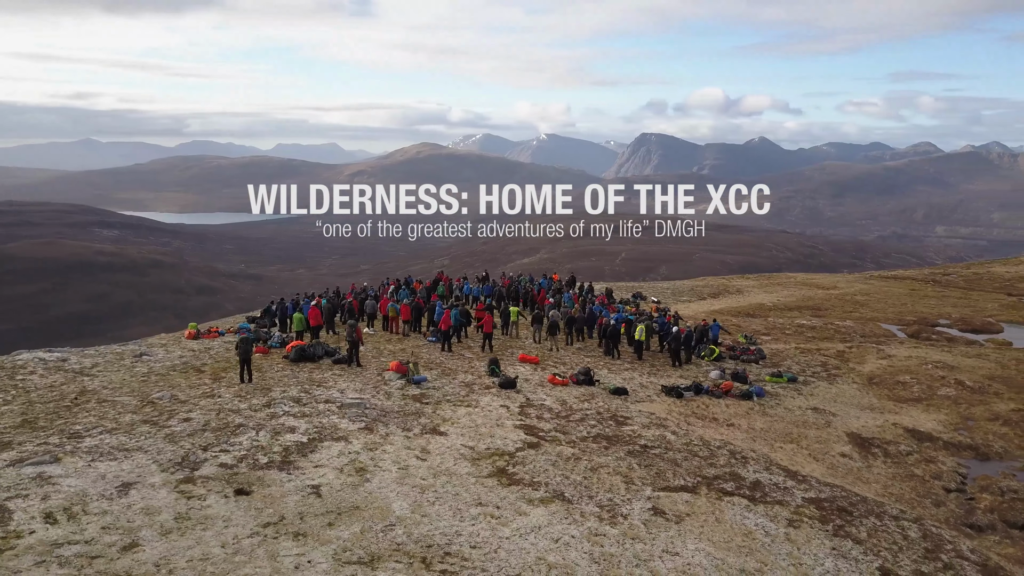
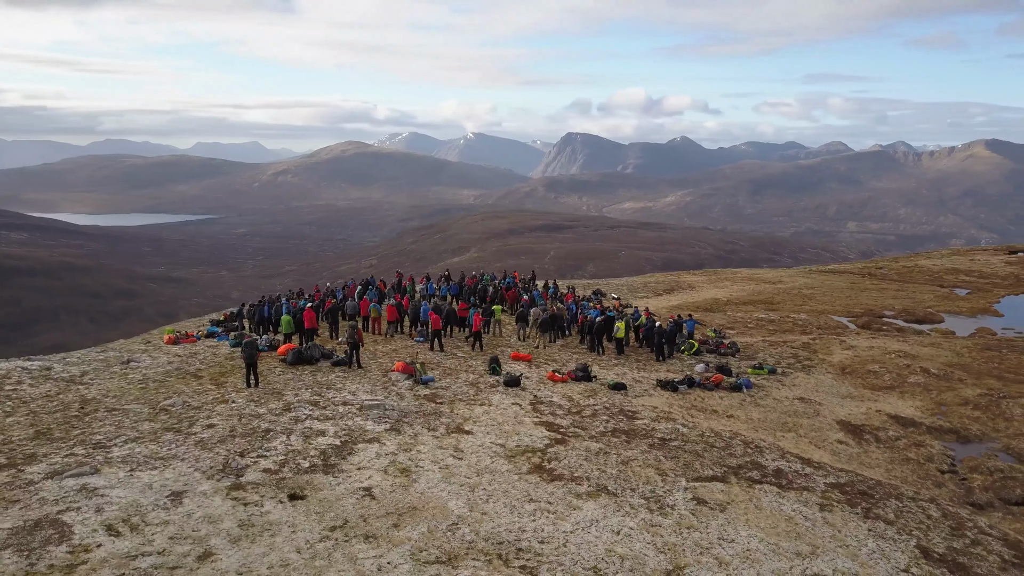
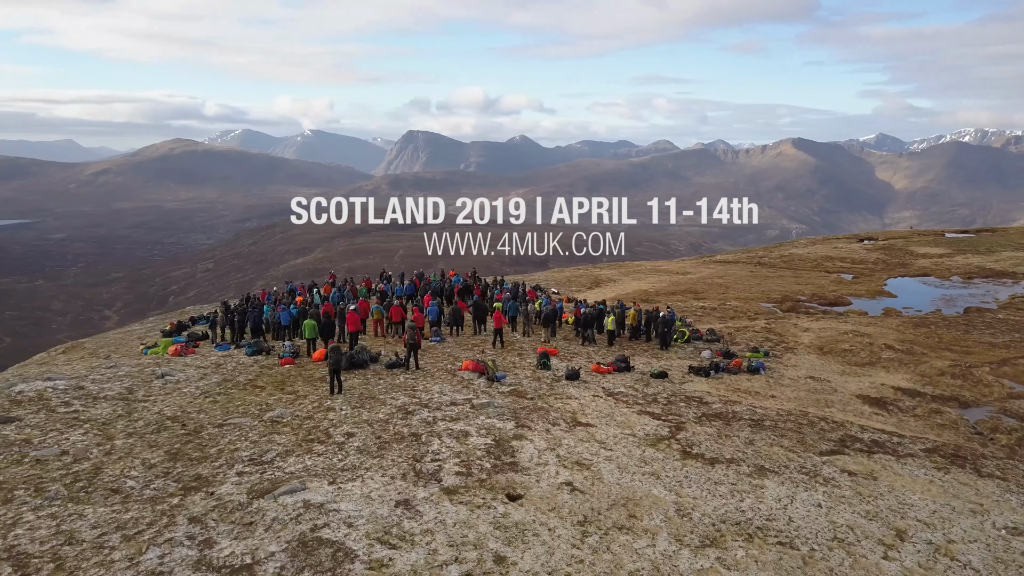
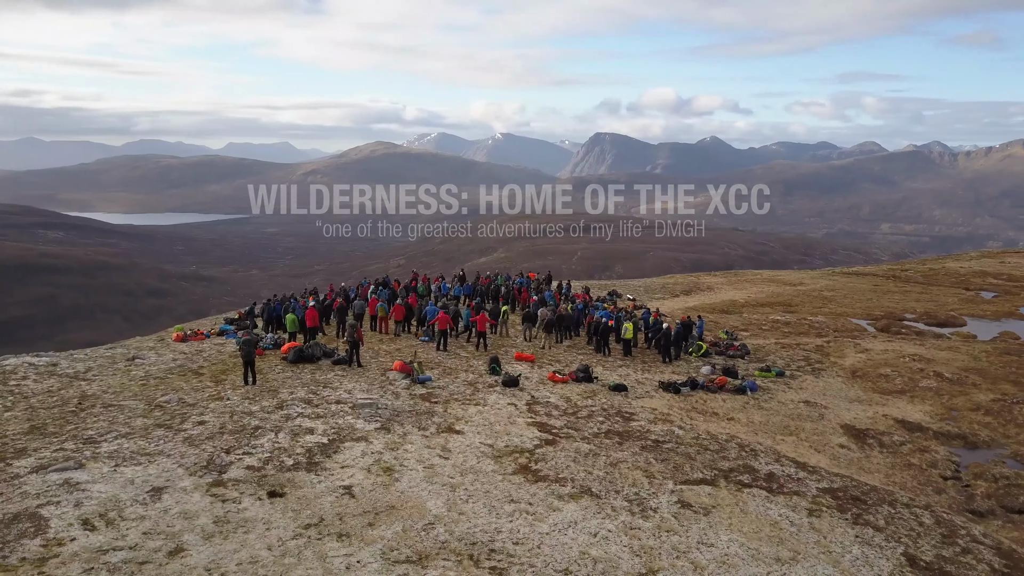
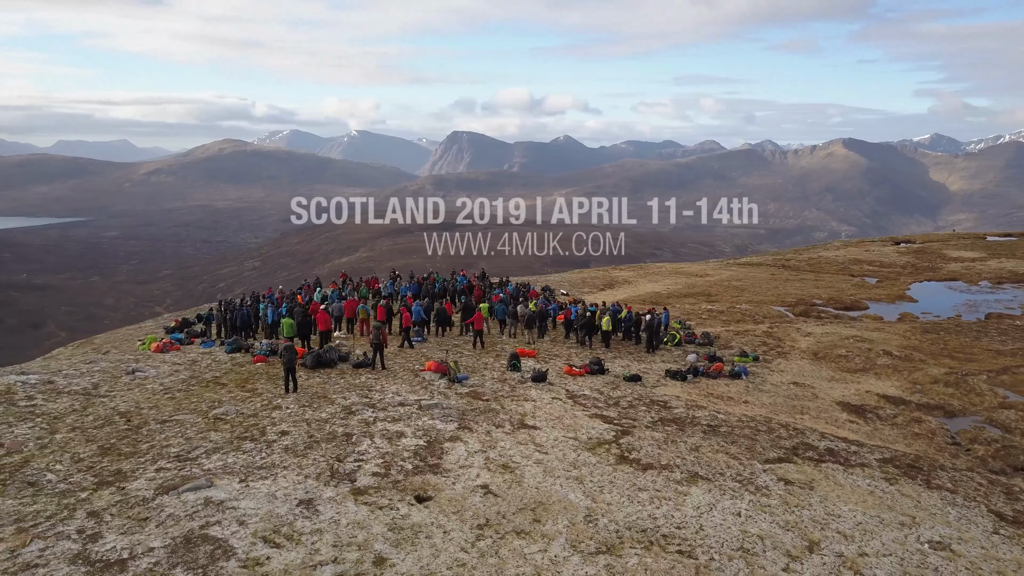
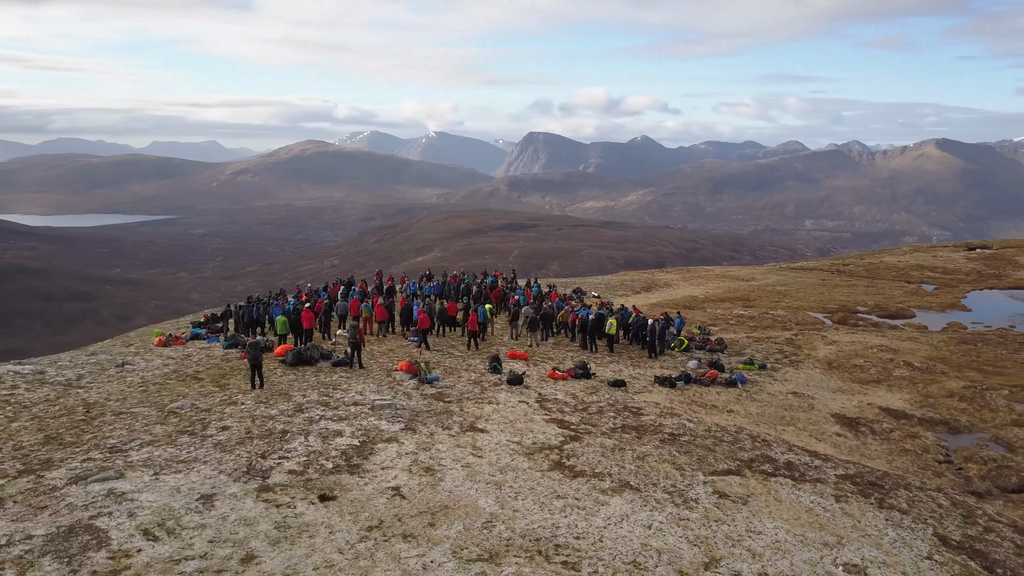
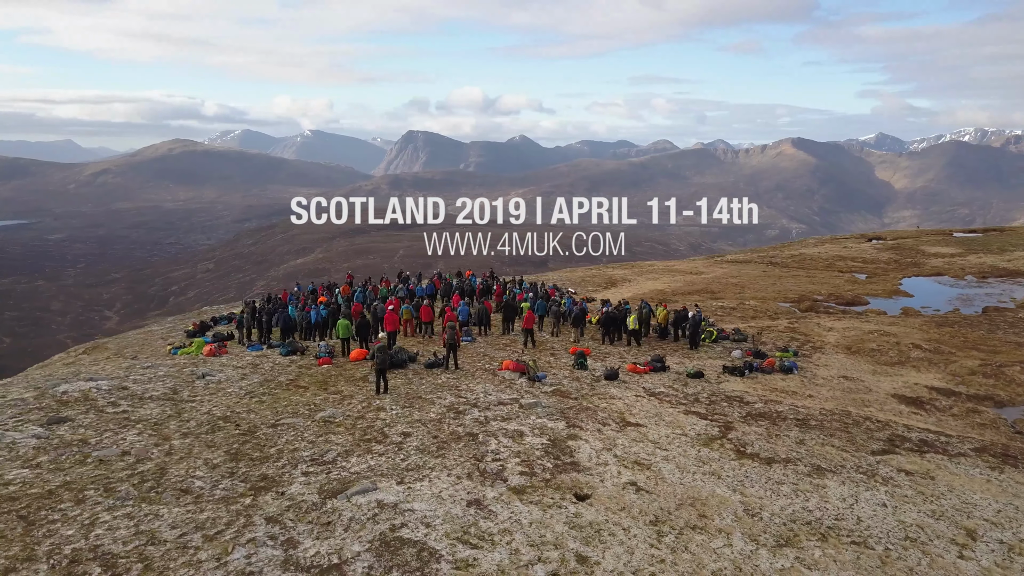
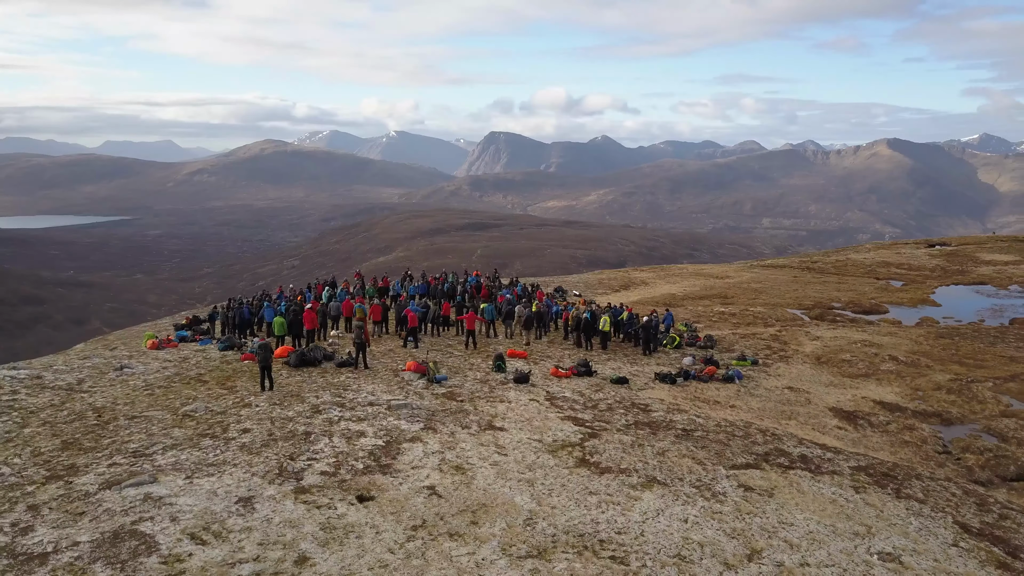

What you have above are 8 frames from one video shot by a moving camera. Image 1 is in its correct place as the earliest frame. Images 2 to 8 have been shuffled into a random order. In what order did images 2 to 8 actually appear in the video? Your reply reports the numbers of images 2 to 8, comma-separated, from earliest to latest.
4, 2, 6, 8, 5, 3, 7
